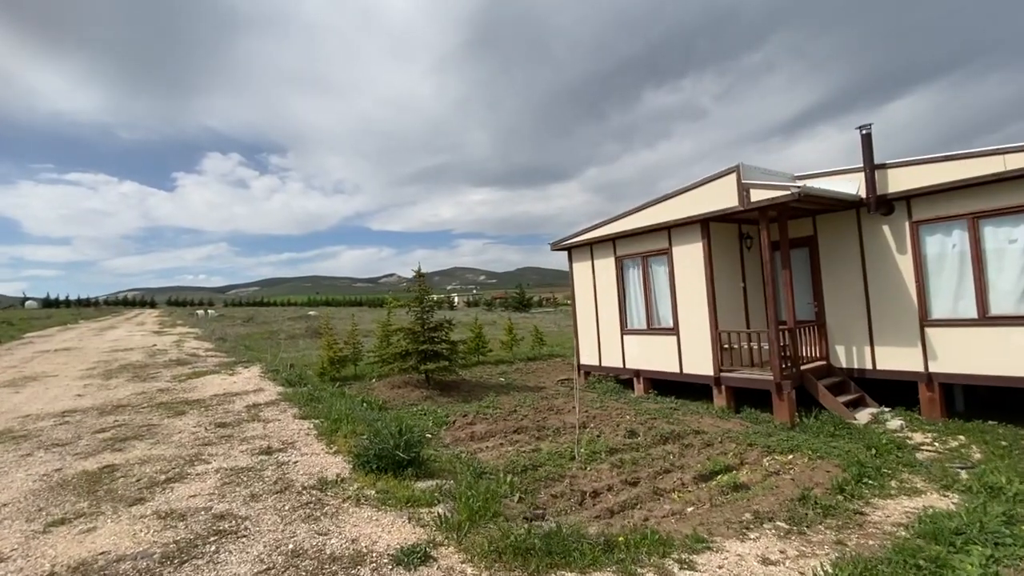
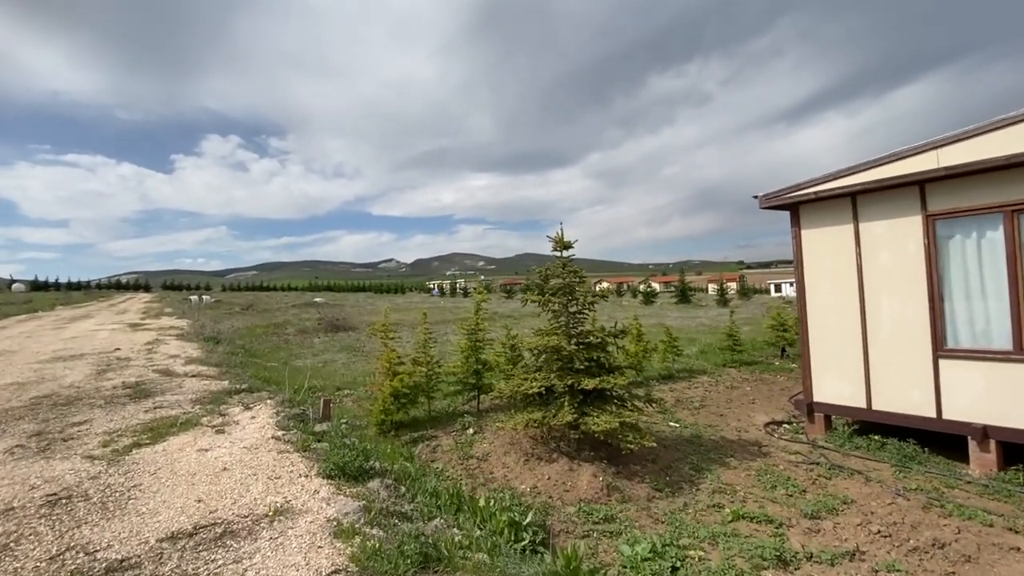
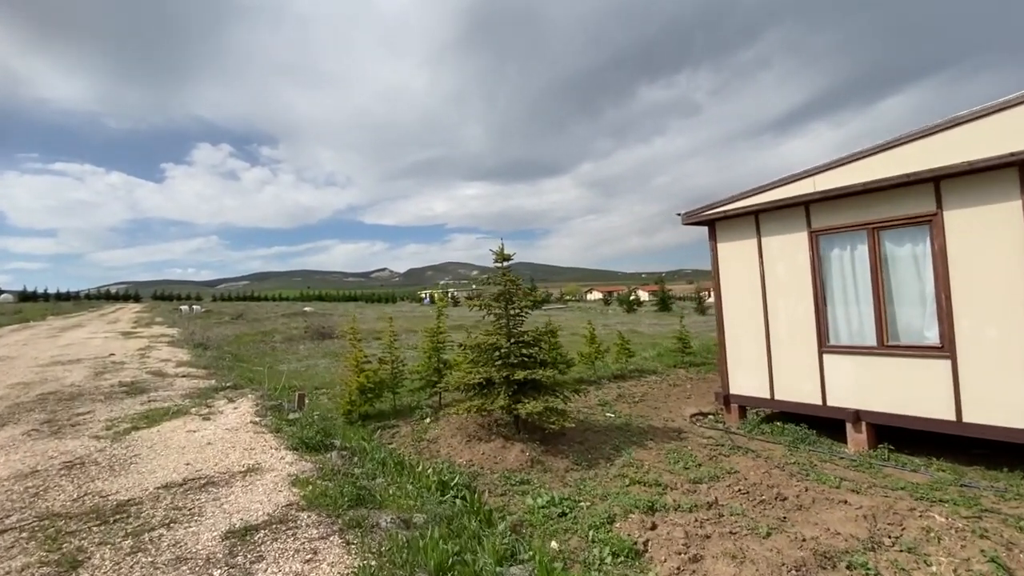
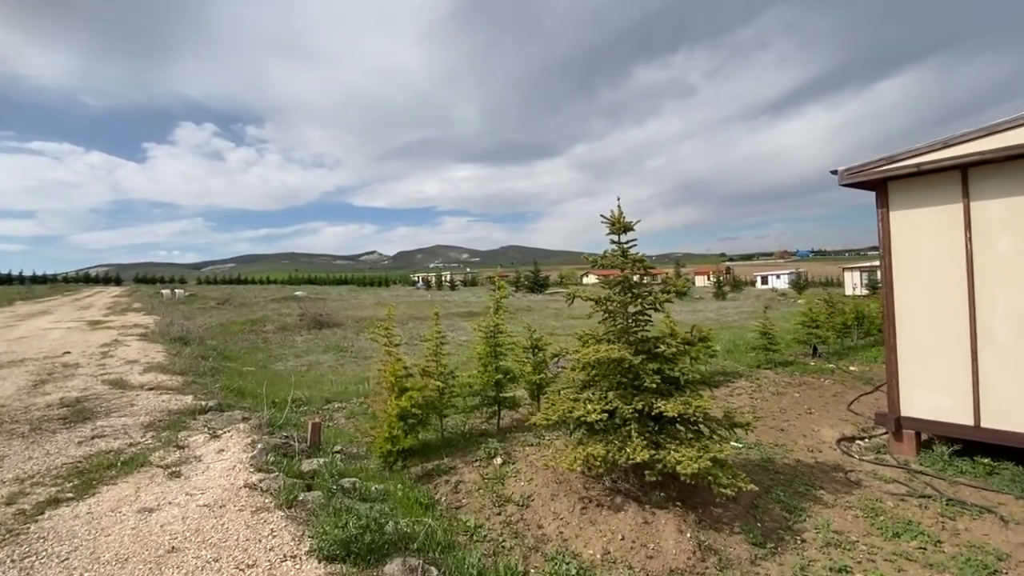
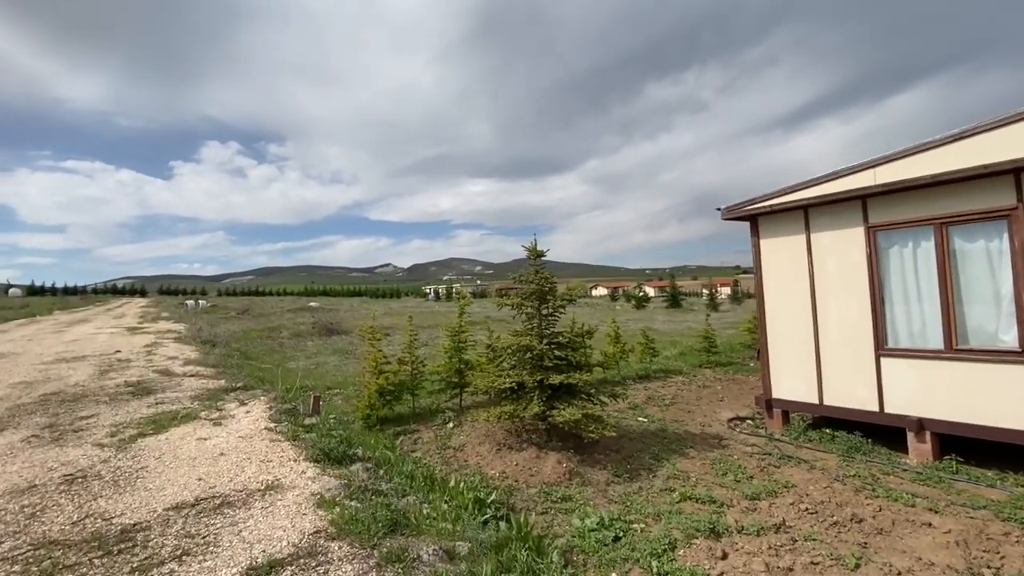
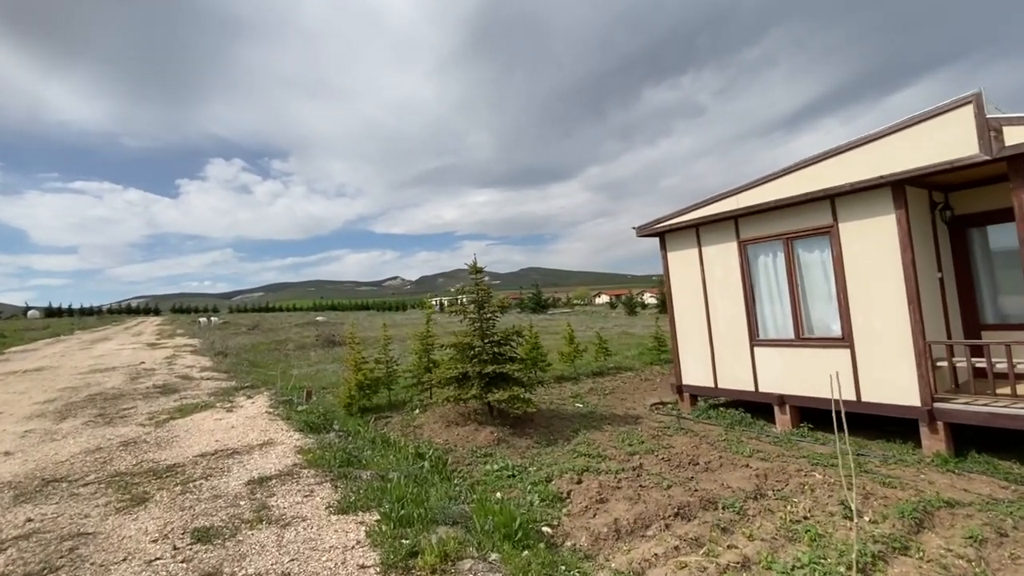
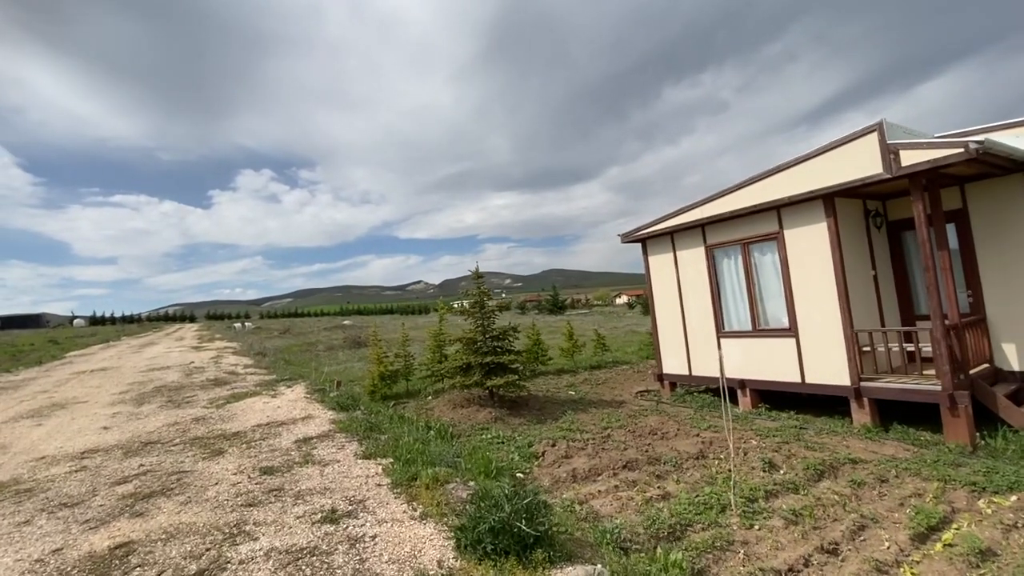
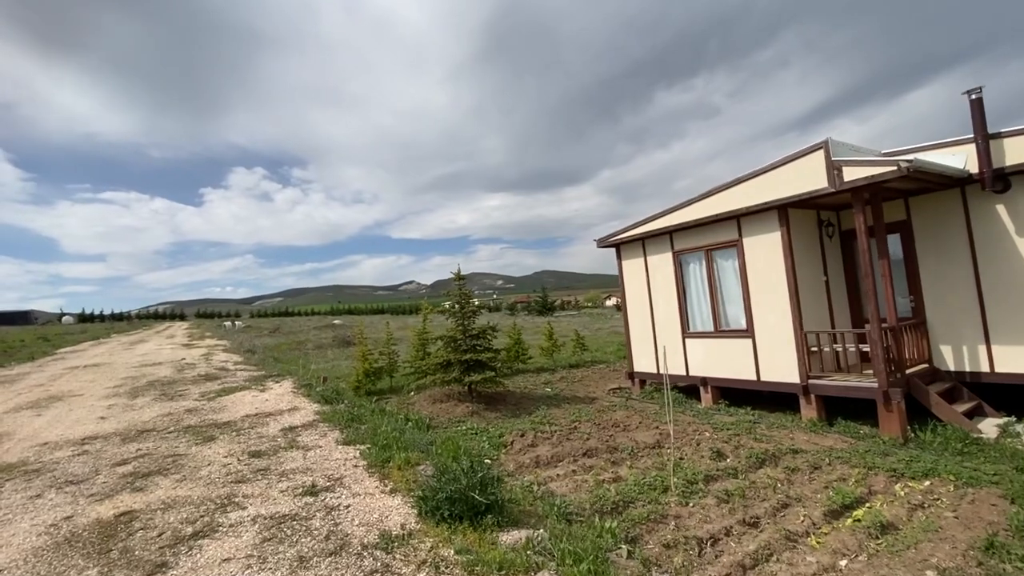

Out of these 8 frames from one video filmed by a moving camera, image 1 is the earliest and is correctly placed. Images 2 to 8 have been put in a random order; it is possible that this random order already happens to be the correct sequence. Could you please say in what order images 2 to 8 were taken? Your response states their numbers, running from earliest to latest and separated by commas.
8, 7, 6, 3, 5, 2, 4
